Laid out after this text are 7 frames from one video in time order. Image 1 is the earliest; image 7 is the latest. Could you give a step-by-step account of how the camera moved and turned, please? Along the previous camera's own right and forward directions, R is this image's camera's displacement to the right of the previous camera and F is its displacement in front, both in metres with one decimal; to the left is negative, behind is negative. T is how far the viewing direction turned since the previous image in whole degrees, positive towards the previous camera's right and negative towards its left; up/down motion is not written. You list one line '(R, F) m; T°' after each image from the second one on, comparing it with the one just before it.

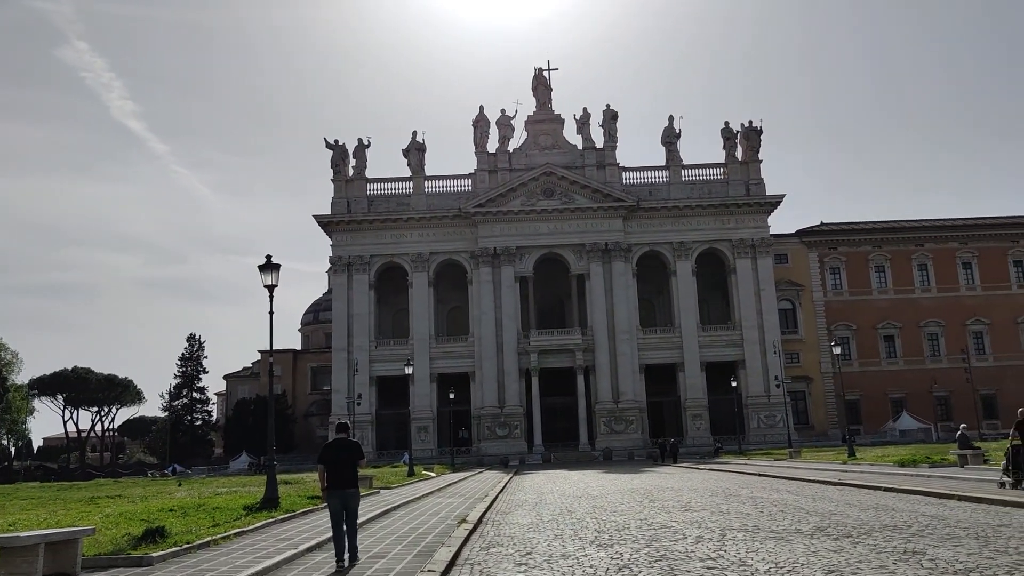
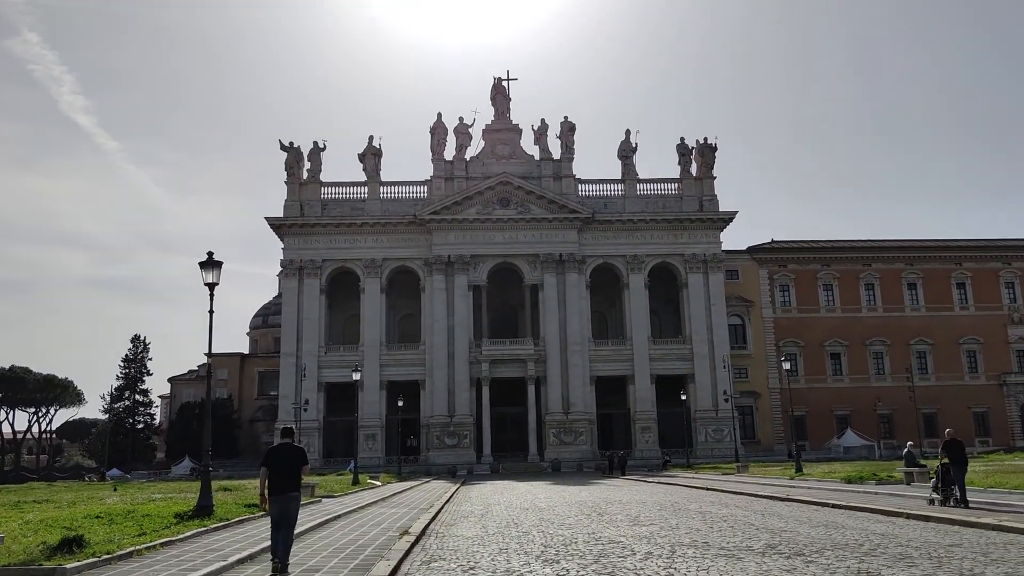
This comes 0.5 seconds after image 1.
(0.0, +0.2) m; +3°
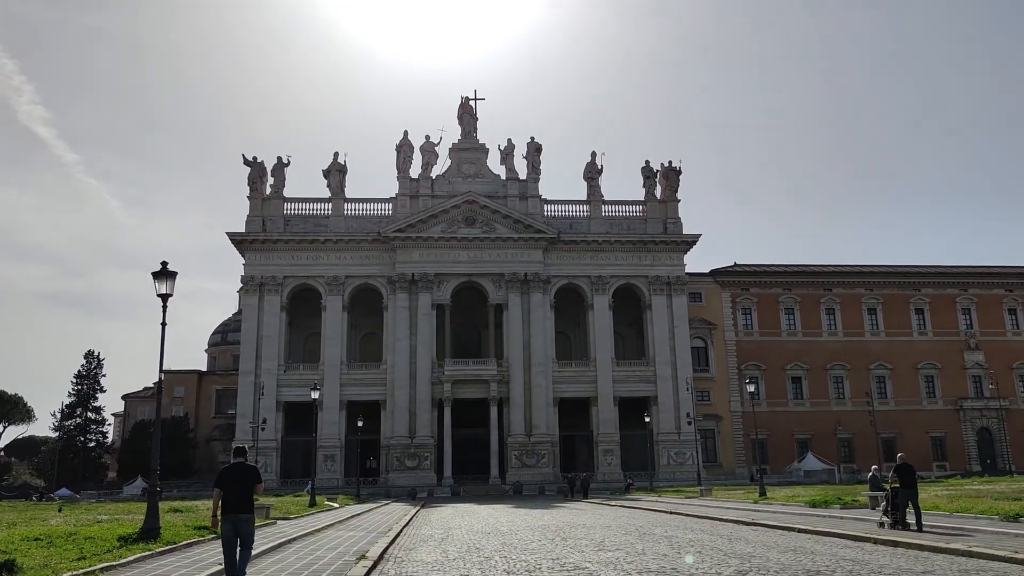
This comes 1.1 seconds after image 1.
(0.0, +0.2) m; +2°
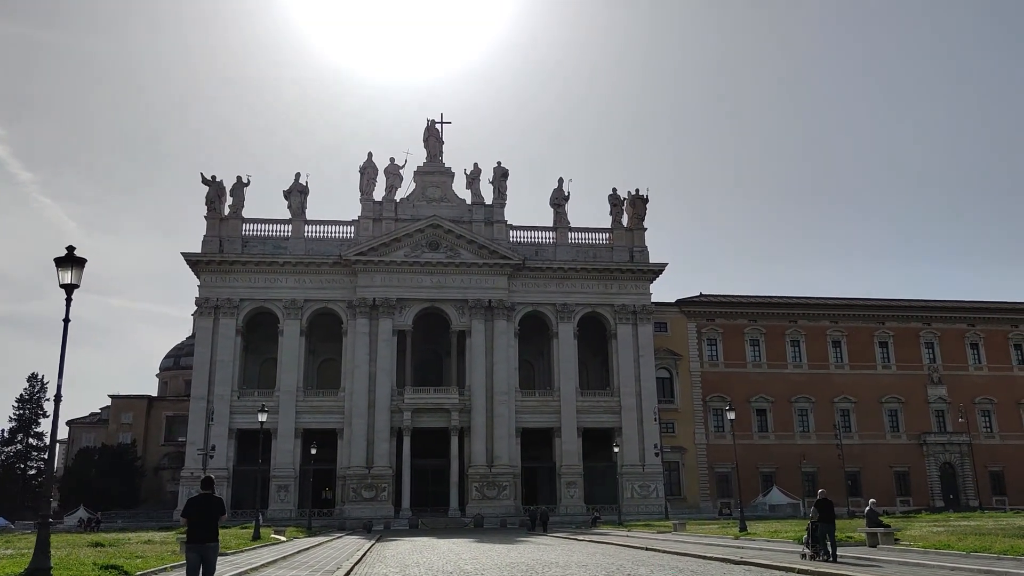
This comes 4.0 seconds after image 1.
(-0.1, +1.0) m; +2°
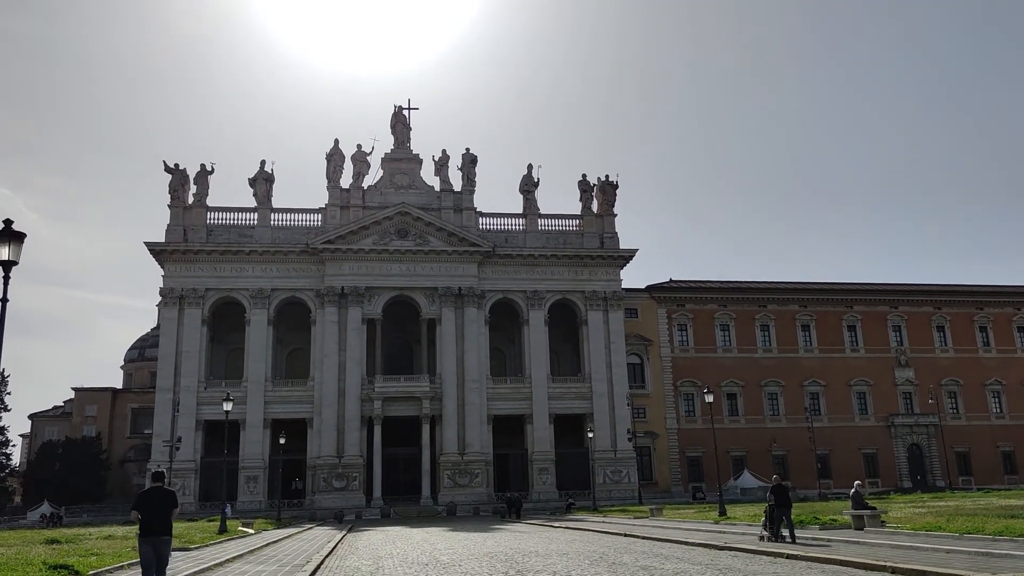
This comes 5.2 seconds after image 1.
(-0.1, +0.4) m; +2°
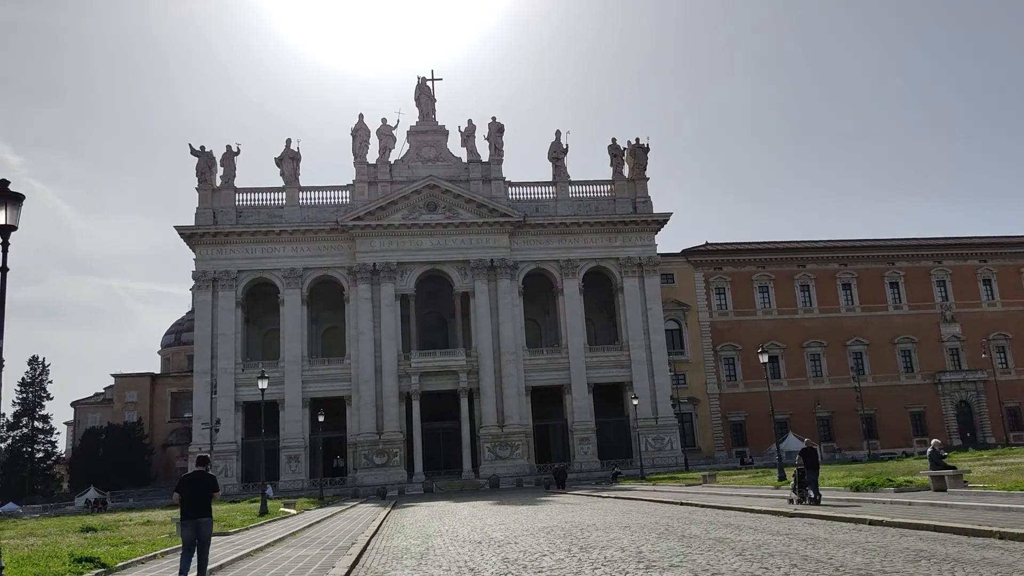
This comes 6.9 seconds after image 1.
(-0.1, +0.6) m; -2°
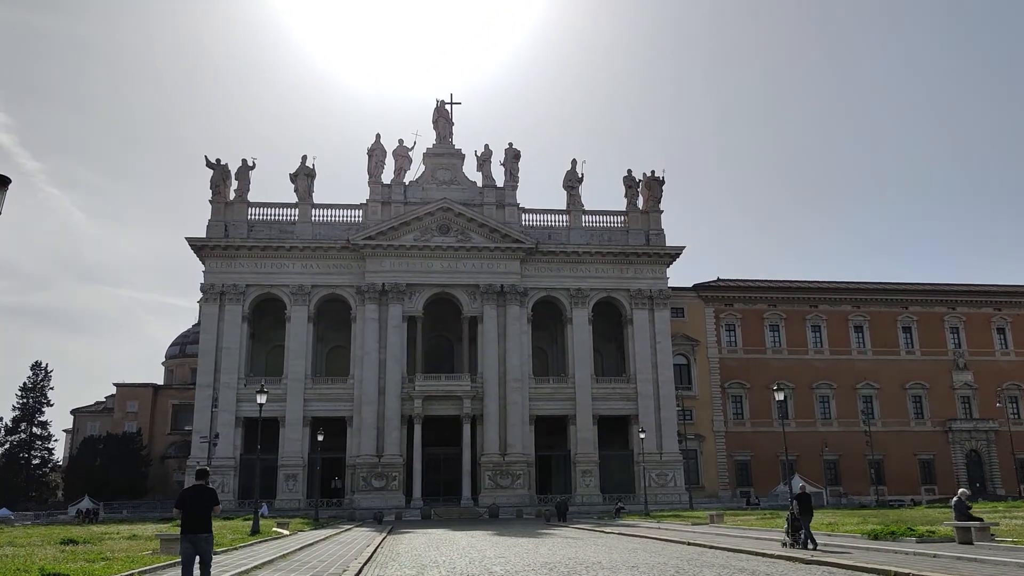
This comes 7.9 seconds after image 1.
(0.0, +0.4) m; -1°
